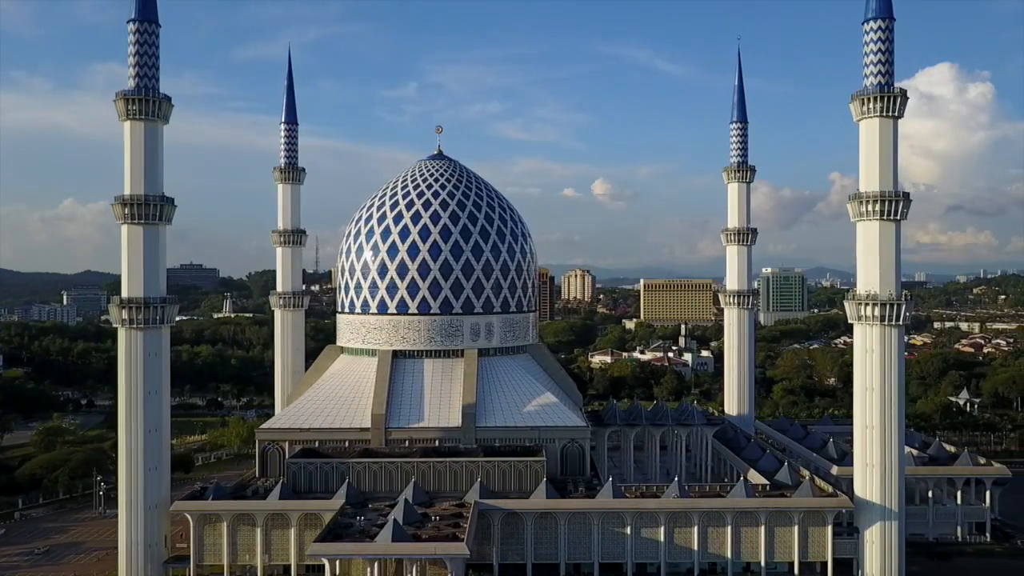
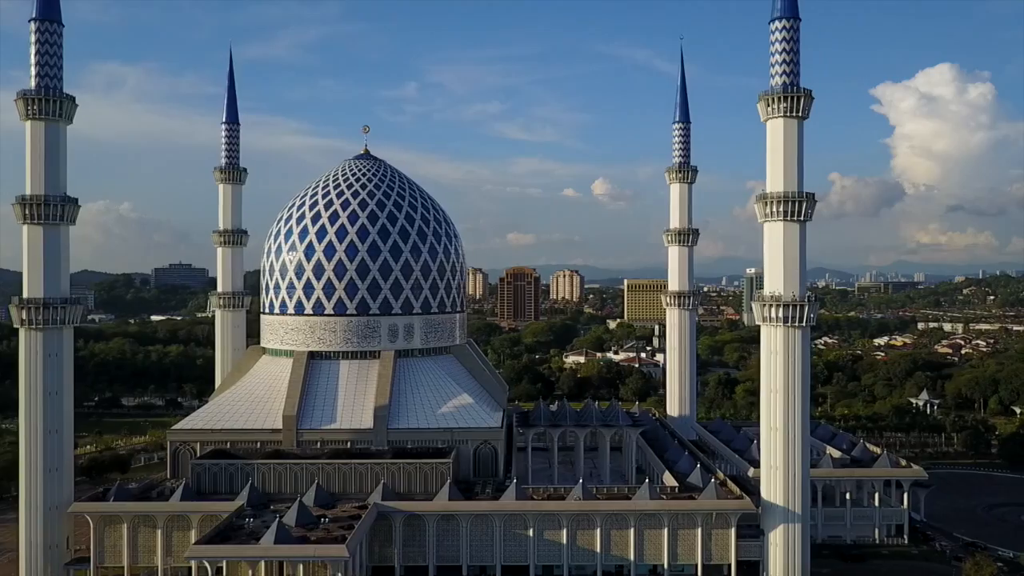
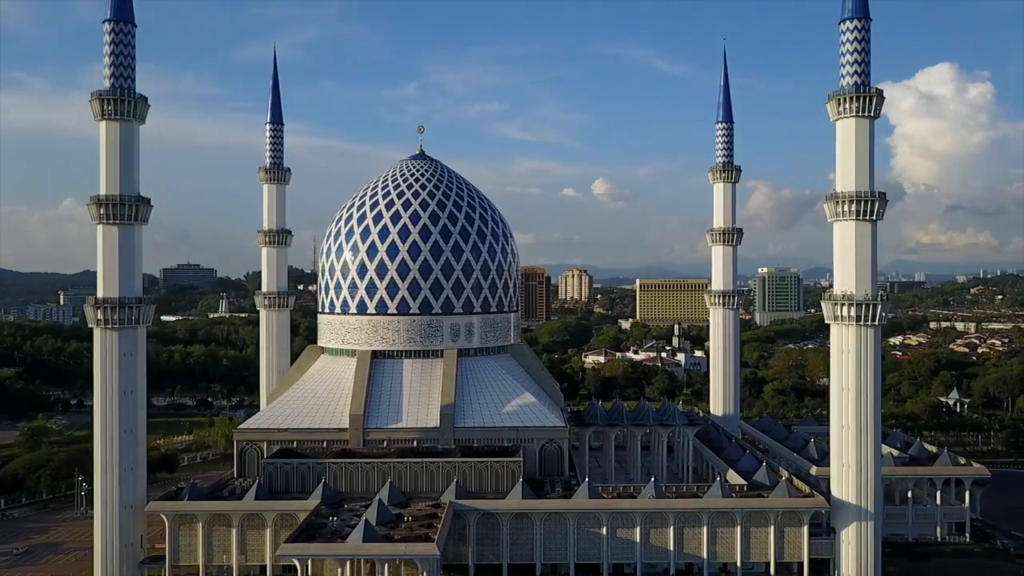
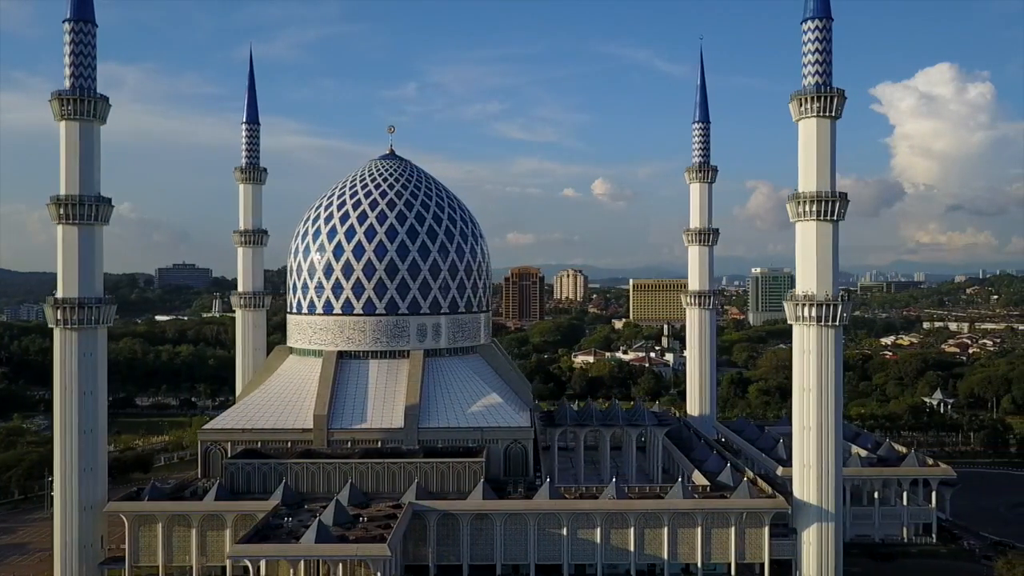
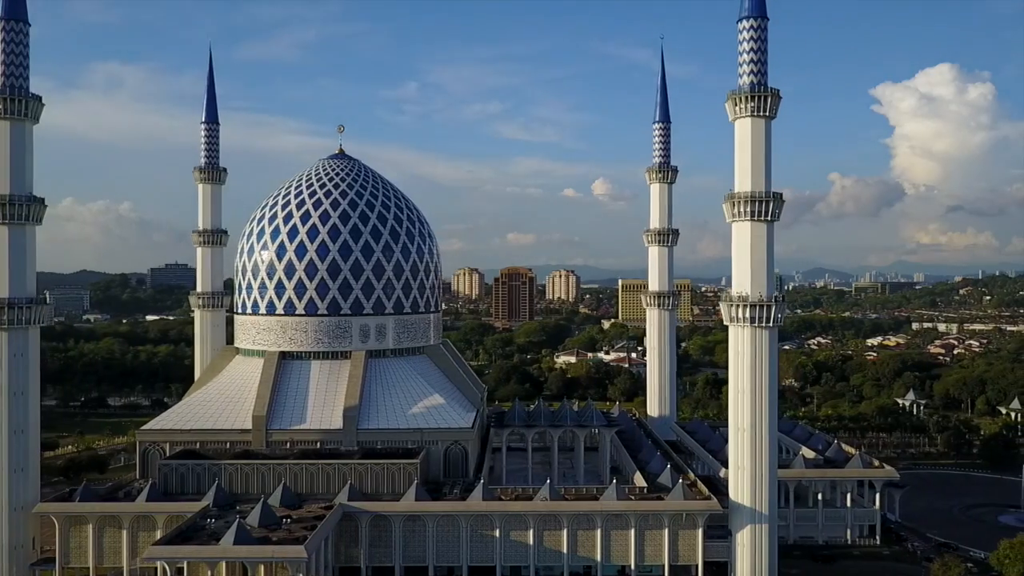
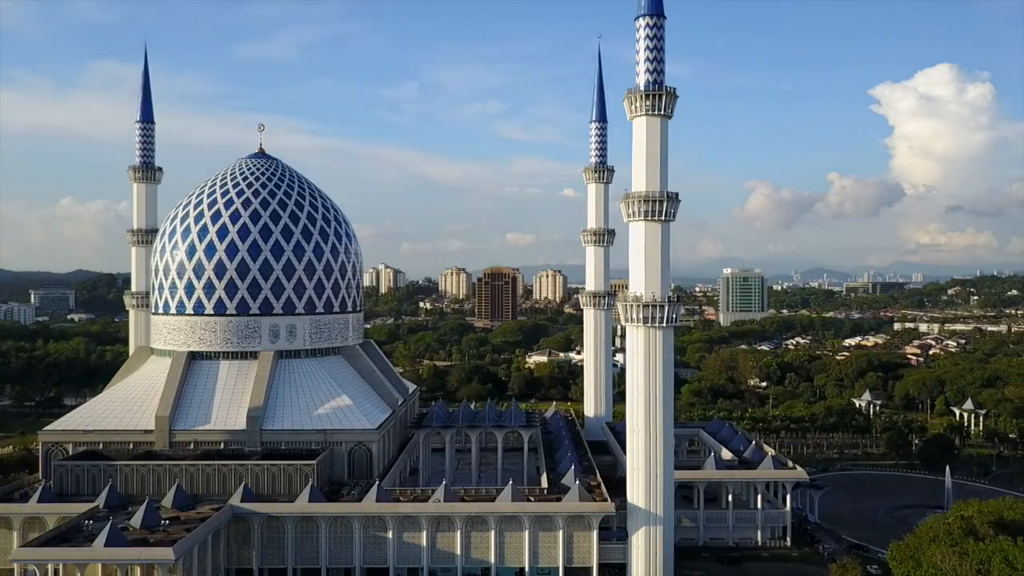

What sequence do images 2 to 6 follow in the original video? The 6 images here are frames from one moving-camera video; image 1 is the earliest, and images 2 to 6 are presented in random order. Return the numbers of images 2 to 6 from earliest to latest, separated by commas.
3, 4, 2, 5, 6
